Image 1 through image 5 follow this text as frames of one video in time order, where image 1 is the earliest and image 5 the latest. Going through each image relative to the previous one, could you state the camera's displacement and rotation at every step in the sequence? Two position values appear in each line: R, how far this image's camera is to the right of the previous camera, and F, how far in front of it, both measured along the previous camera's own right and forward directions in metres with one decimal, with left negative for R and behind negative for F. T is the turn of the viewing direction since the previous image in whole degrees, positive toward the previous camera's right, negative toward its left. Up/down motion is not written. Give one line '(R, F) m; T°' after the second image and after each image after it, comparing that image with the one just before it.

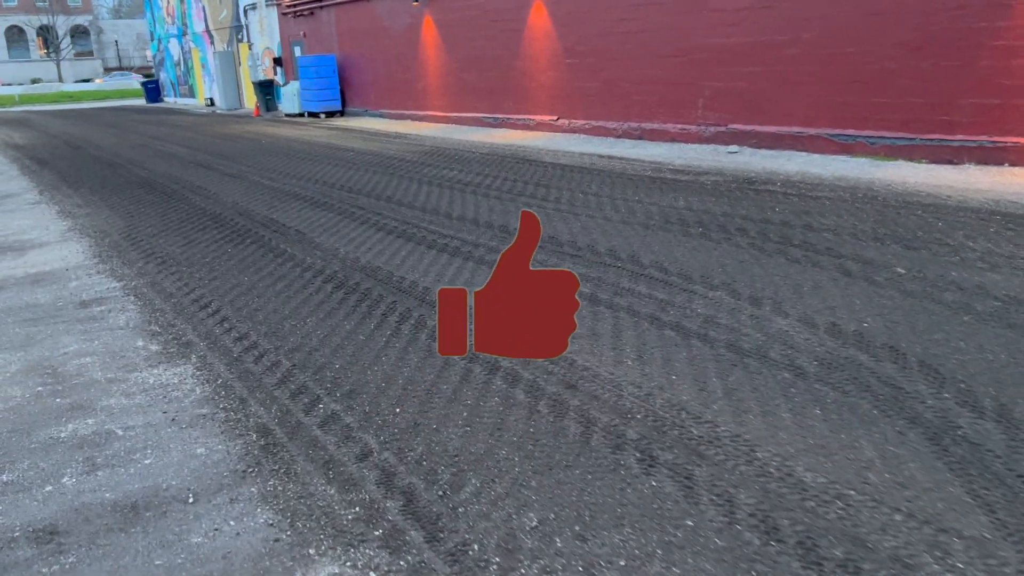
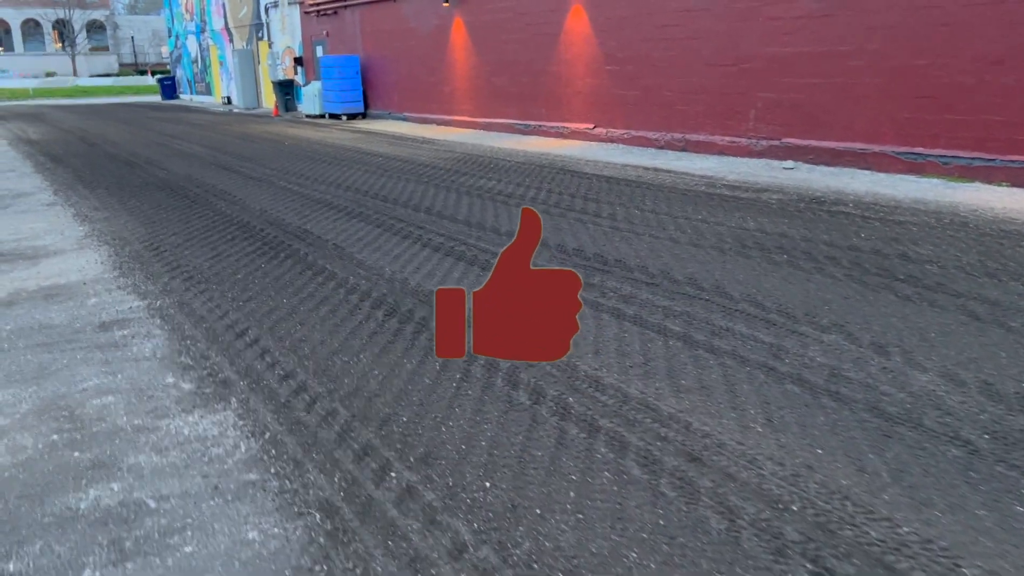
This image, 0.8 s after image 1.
(-0.4, +0.6) m; 0°
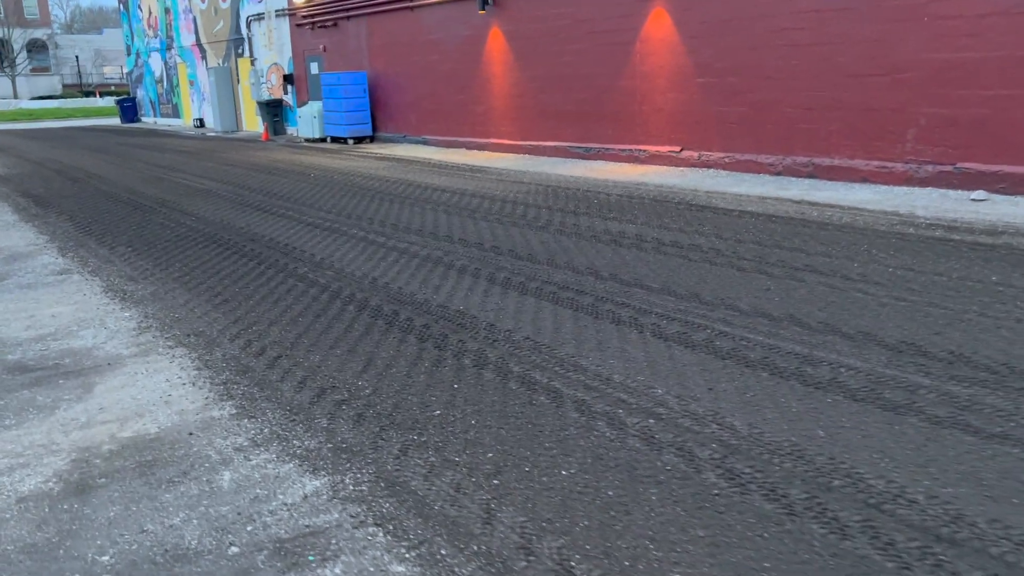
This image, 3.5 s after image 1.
(-1.9, +2.2) m; +3°
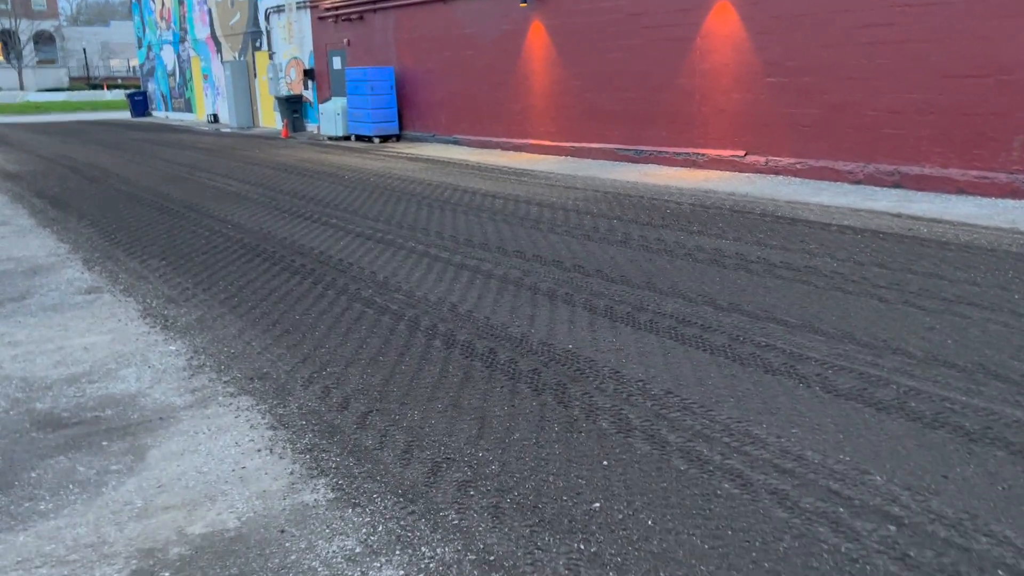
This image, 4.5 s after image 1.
(-0.7, +0.9) m; 0°
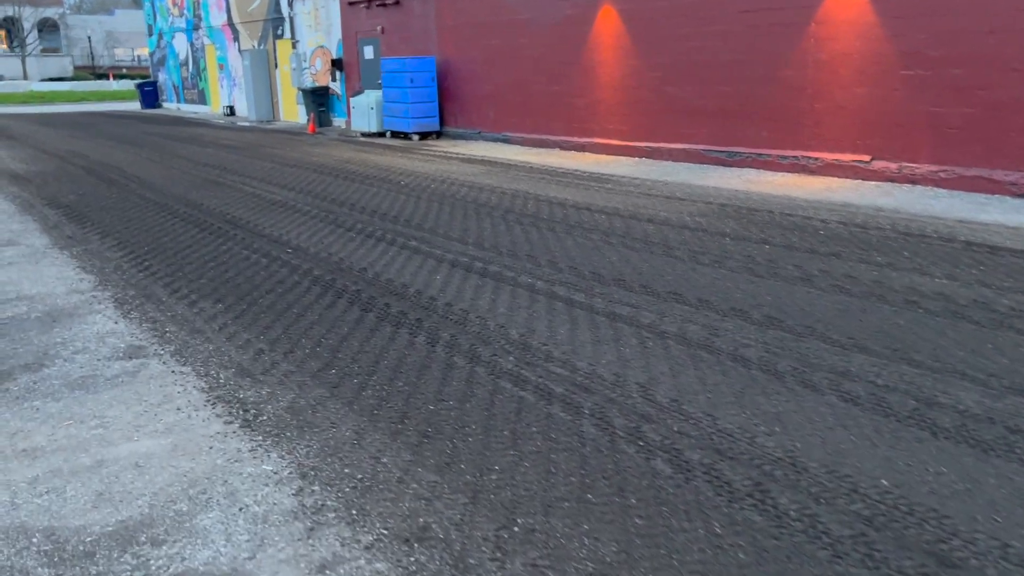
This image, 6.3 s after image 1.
(-1.0, +1.6) m; 0°
